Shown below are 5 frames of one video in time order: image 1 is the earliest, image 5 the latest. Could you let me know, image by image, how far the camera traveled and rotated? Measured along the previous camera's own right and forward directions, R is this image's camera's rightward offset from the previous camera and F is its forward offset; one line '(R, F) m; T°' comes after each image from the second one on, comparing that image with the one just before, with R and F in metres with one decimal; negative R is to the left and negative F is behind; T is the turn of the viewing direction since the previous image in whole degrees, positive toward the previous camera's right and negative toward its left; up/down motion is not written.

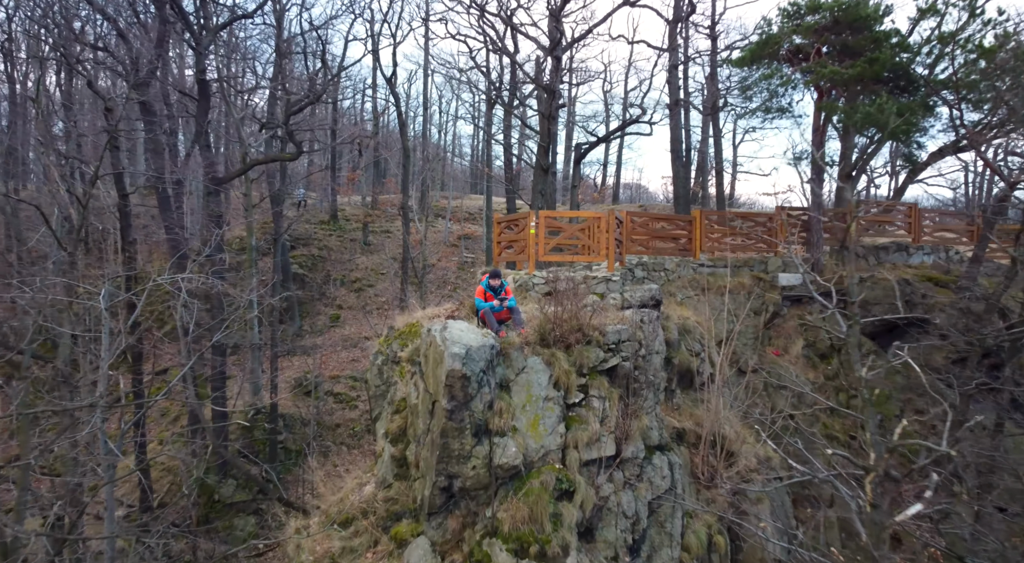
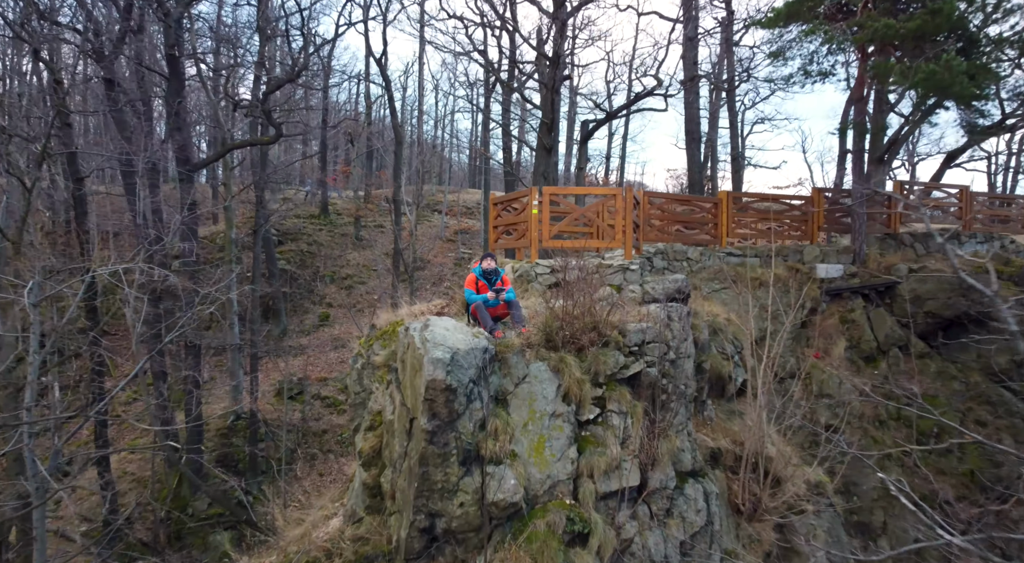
(0.0, +1.3) m; 0°
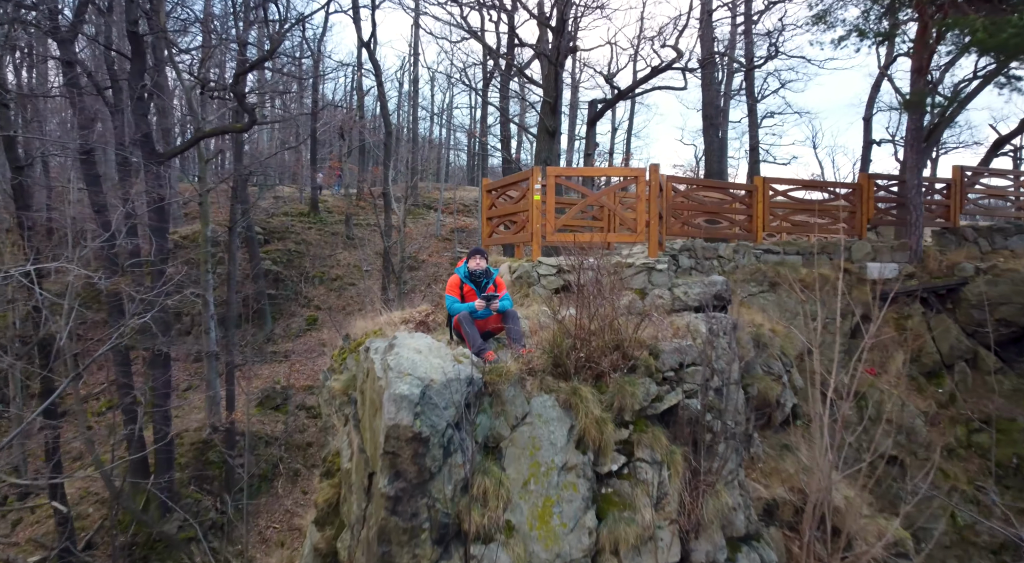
(0.0, +1.4) m; 0°
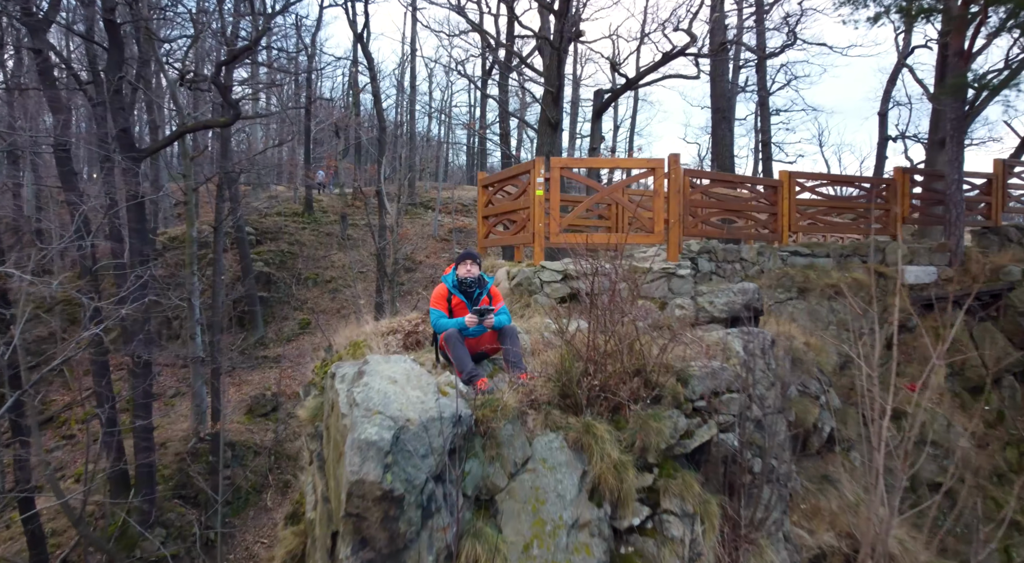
(0.0, +0.7) m; 0°
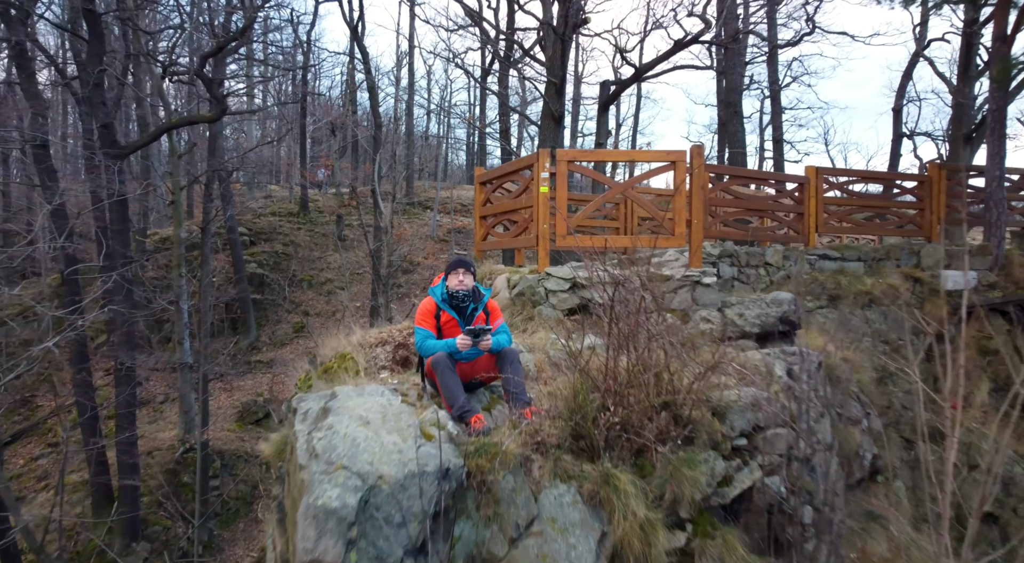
(0.0, +0.6) m; 0°
